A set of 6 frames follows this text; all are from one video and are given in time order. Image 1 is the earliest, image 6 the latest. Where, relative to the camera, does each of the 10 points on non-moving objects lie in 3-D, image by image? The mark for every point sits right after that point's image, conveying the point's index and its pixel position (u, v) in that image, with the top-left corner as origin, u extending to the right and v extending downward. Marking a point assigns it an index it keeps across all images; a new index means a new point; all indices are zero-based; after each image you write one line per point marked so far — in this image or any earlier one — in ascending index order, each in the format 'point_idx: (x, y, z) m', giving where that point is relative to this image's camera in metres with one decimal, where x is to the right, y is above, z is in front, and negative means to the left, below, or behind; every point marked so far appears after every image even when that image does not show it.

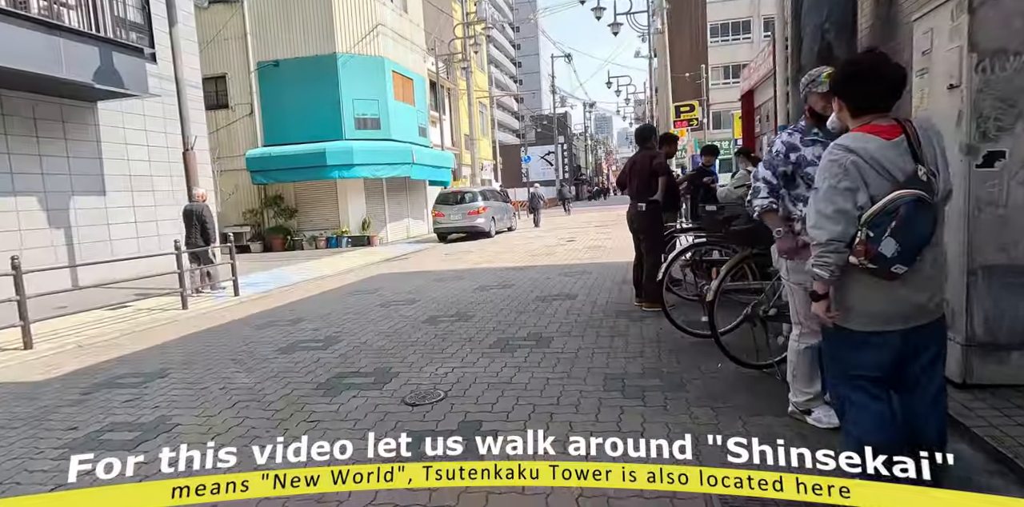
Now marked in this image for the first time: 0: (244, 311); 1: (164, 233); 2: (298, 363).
0: (-3.5, -0.7, +8.2) m
1: (-7.0, +0.4, +12.6) m
2: (-1.8, -0.9, +5.1) m
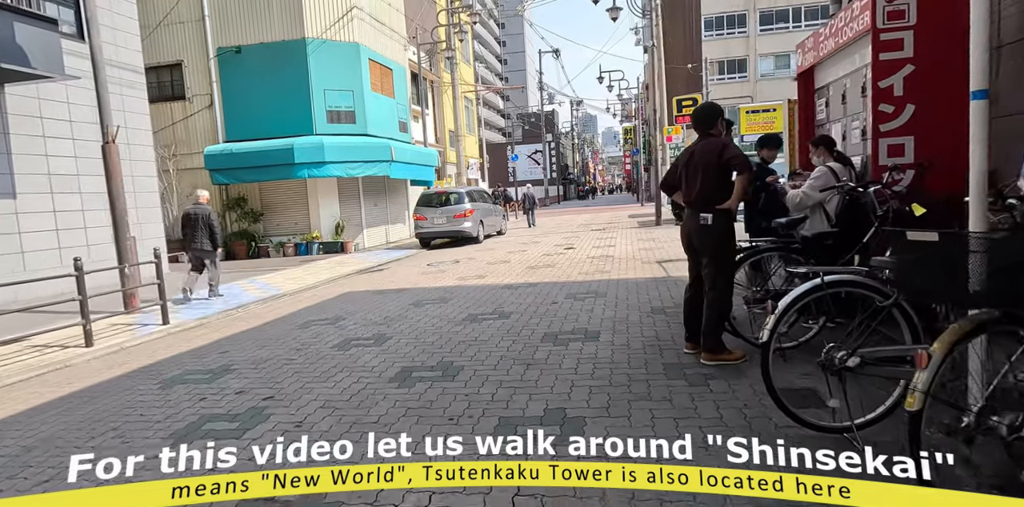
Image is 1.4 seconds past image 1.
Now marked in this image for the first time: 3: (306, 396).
0: (-3.6, -1.0, +6.4) m
1: (-7.2, +0.2, +10.6) m
2: (-1.7, -1.2, +3.3) m
3: (-1.4, -1.0, +4.4) m
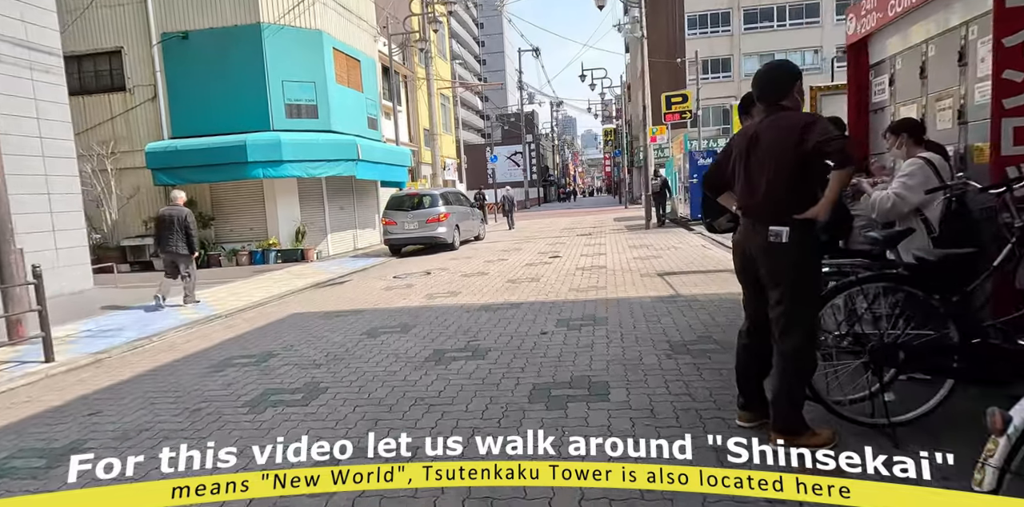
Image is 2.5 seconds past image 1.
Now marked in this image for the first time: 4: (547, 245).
0: (-3.7, -1.1, +4.8) m
1: (-7.5, 0.0, +8.9) m
2: (-1.8, -1.3, +1.8) m
3: (-1.6, -1.2, +2.9) m
4: (+0.8, +0.2, +16.1) m
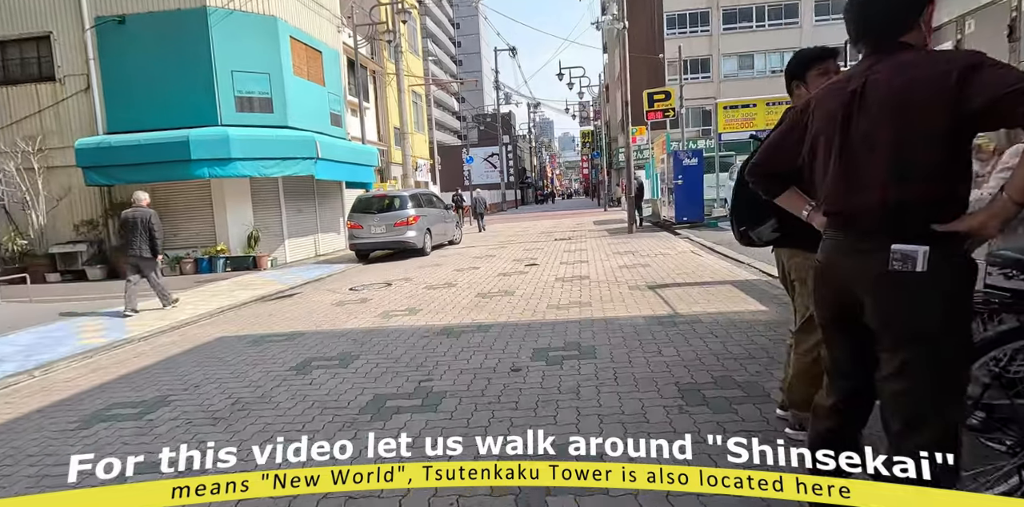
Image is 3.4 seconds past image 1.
0: (-3.7, -1.1, +4.5) m
1: (-7.6, +0.1, +8.5) m
2: (-1.7, -1.3, +1.6) m
3: (-1.5, -1.1, +2.6) m
4: (+0.4, +0.1, +16.0) m
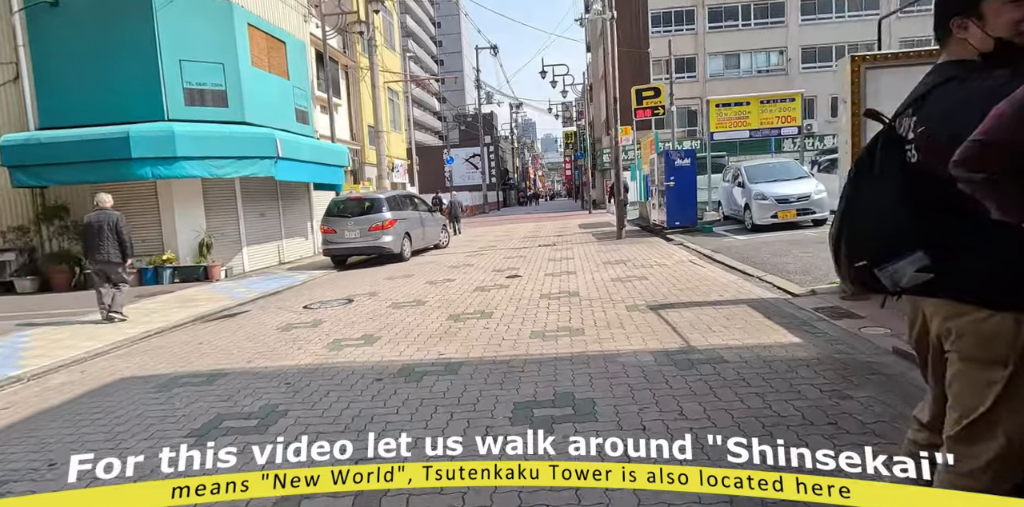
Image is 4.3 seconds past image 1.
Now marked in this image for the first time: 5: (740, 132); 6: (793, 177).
0: (-3.7, -1.1, +4.3) m
1: (-7.7, +0.1, +8.2) m
2: (-1.6, -1.3, +1.5) m
3: (-1.4, -1.1, +2.5) m
4: (+0.1, +0.2, +15.9) m
5: (+7.0, +3.7, +18.8) m
6: (+6.4, +1.6, +13.9) m
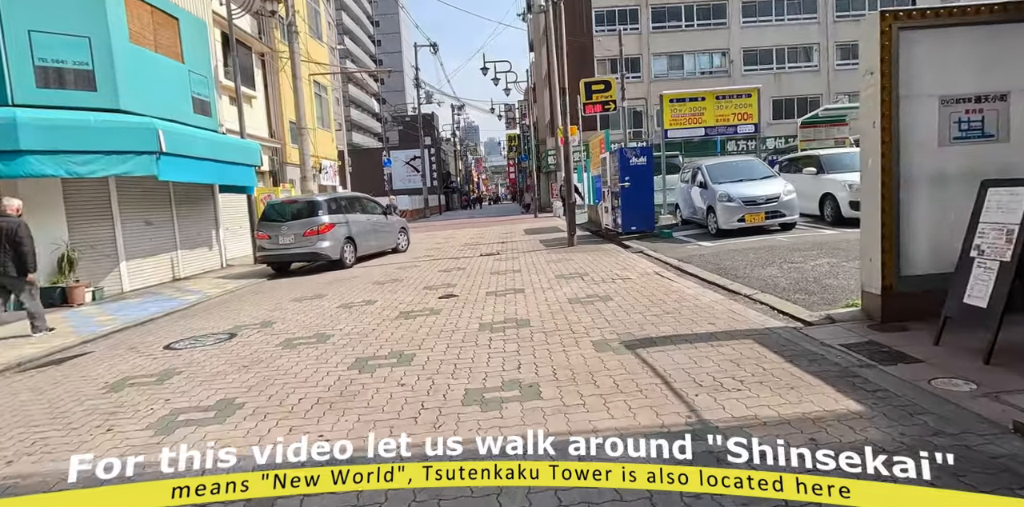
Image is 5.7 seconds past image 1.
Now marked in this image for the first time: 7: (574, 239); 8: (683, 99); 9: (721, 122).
0: (-3.7, -0.9, +3.6) m
1: (-8.0, +0.2, +7.1) m
2: (-1.3, -1.1, +0.9) m
3: (-1.2, -1.0, +2.0) m
4: (-0.9, +0.2, +15.5) m
5: (+5.6, +3.8, +19.1) m
6: (+5.5, +1.8, +14.1) m
7: (+2.1, +0.8, +20.0) m
8: (+5.1, +4.6, +18.9) m
9: (+6.3, +4.0, +19.0) m
